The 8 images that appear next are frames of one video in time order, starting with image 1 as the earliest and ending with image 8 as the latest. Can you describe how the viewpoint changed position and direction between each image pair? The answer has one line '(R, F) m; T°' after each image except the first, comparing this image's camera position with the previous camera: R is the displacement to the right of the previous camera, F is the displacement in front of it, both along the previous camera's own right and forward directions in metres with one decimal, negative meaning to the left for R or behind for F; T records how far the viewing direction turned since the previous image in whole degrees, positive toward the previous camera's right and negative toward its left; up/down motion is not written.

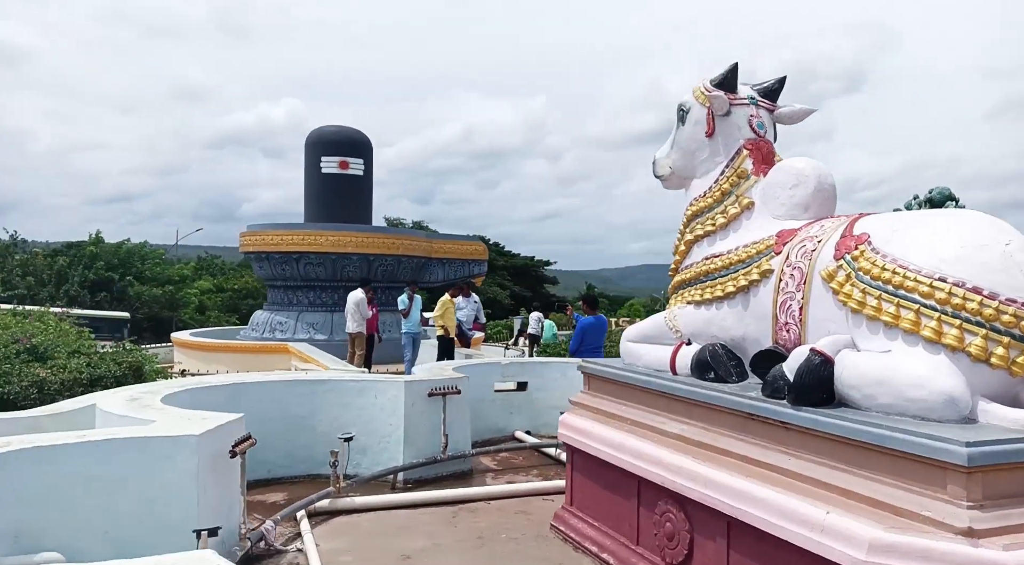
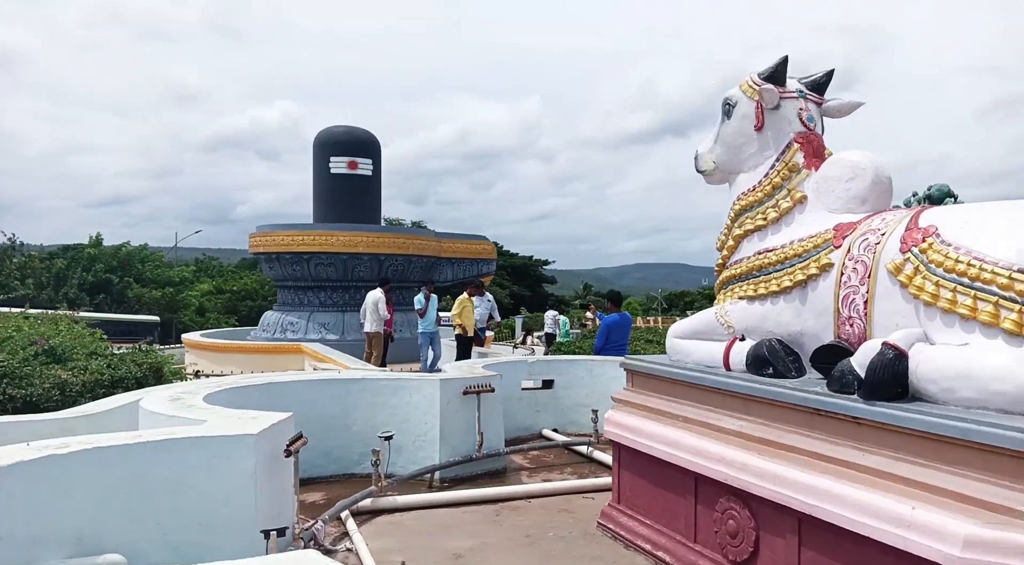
(-0.3, 0.0) m; 0°
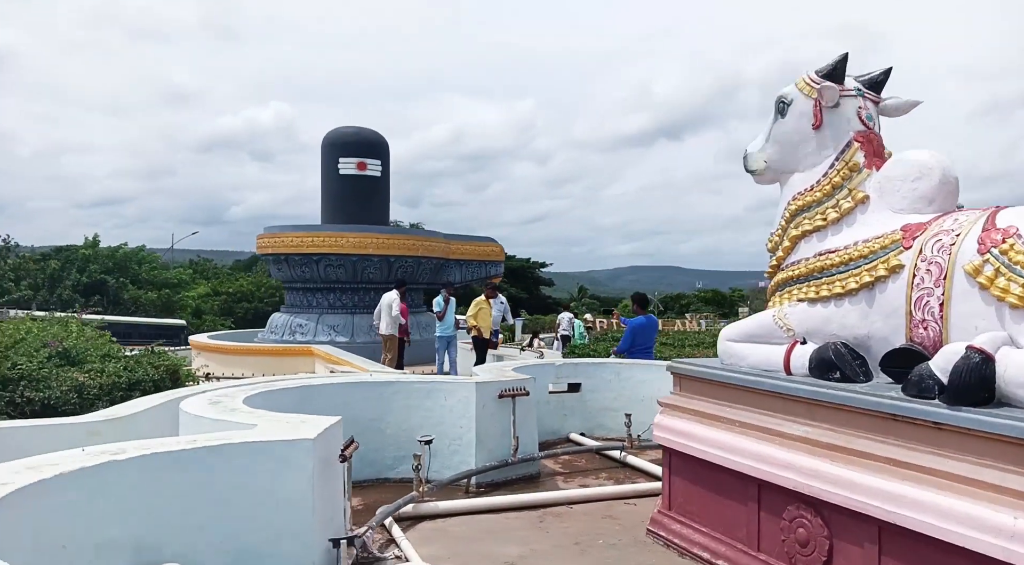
(-0.3, +0.1) m; 0°
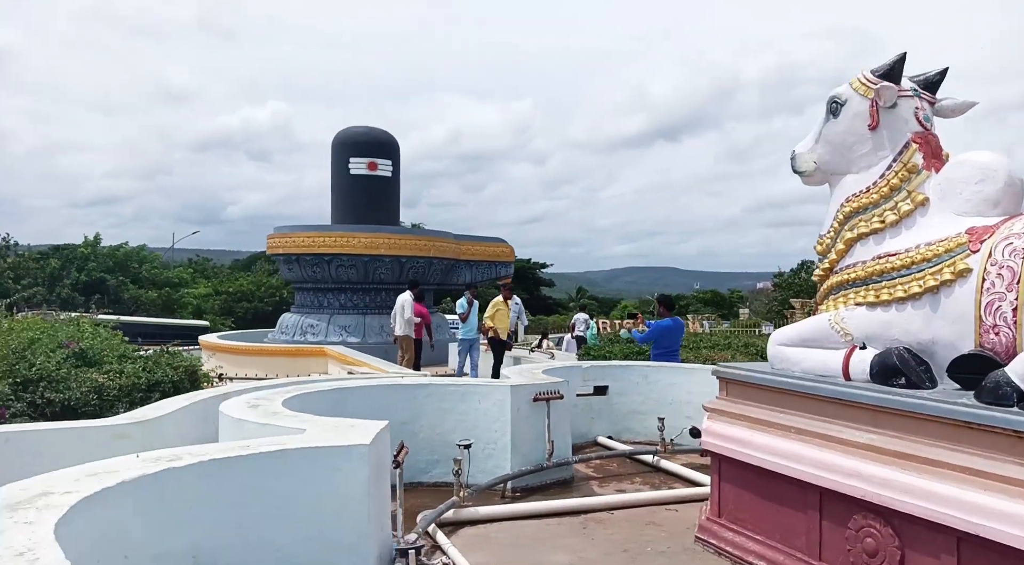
(-0.3, +0.1) m; 0°
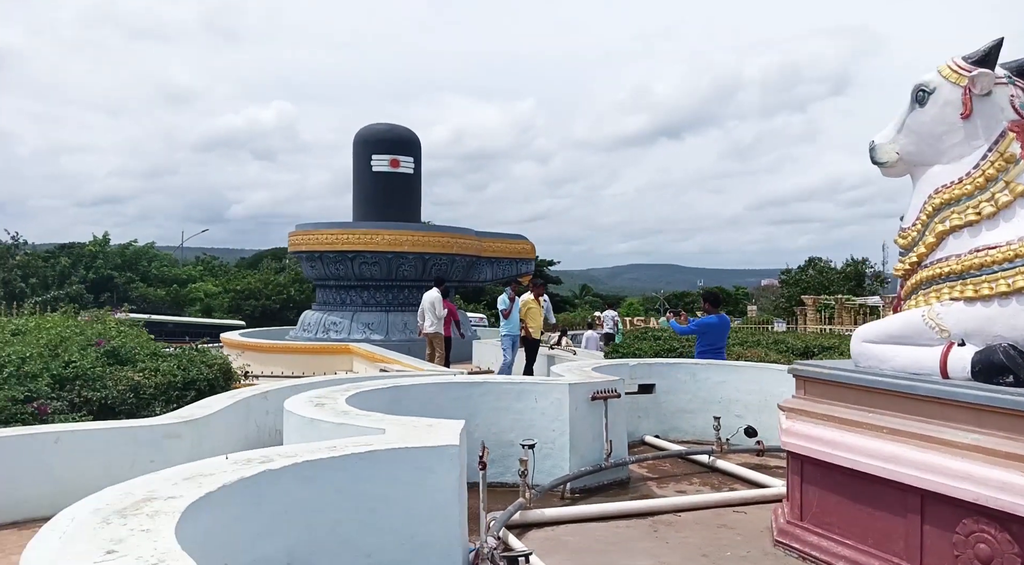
(-0.4, +0.2) m; 0°
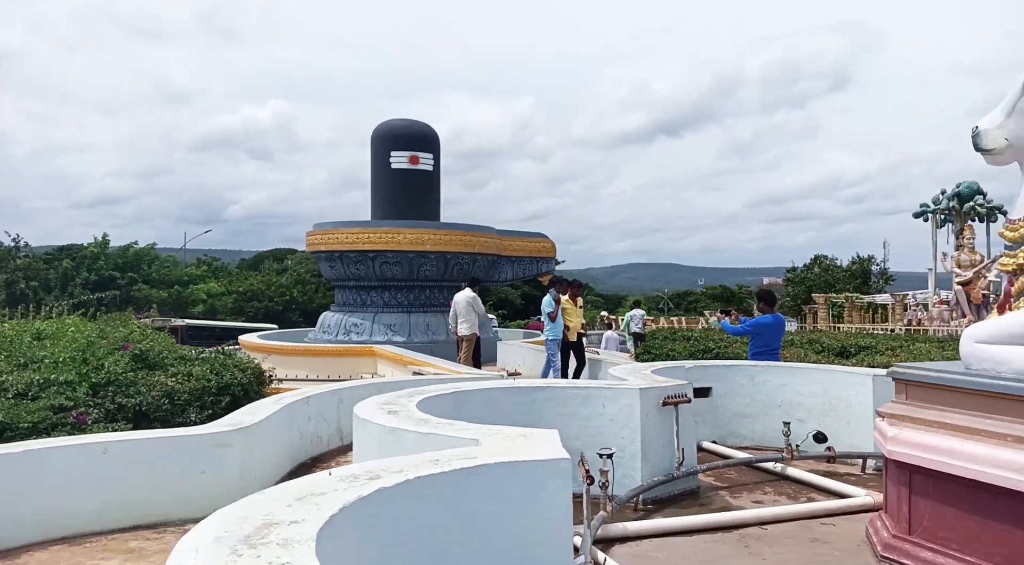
(-0.5, +0.3) m; 0°
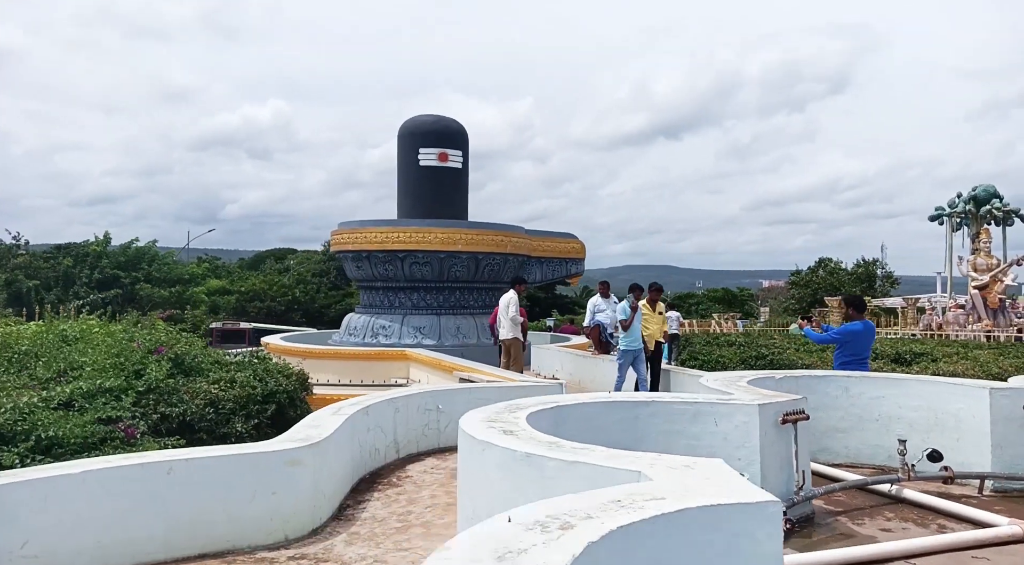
(-0.7, +0.5) m; 0°
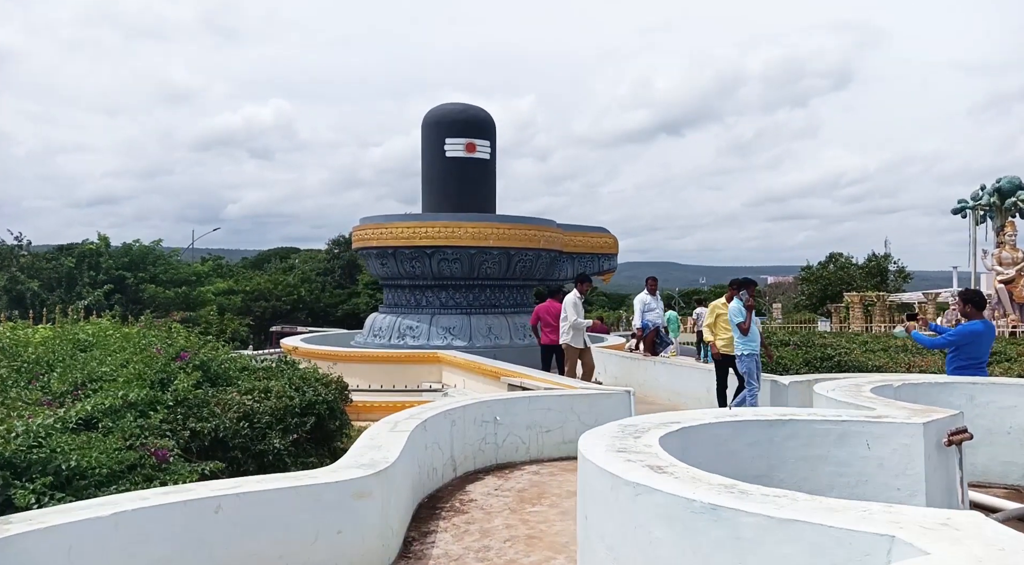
(-0.6, +0.8) m; 0°
